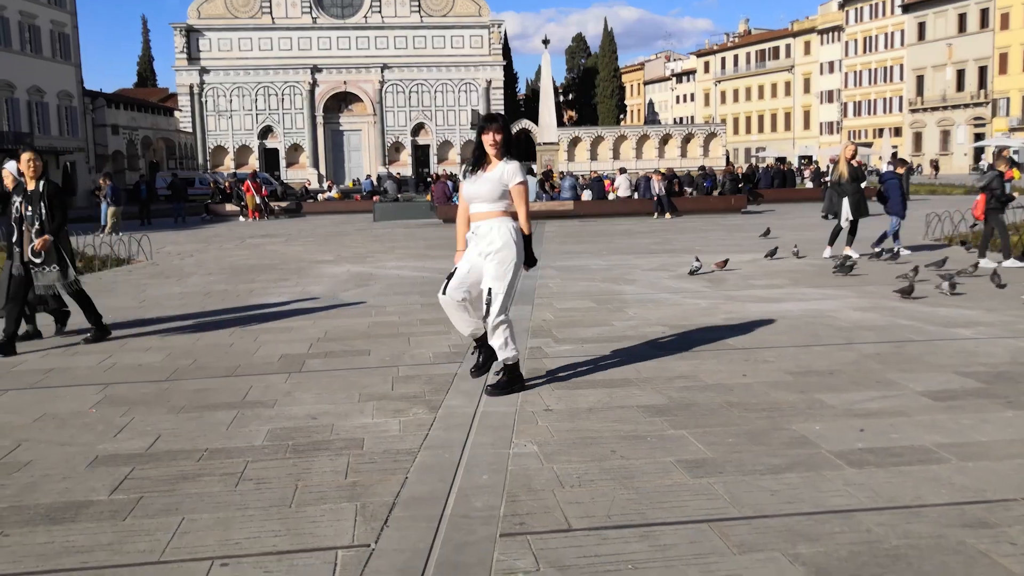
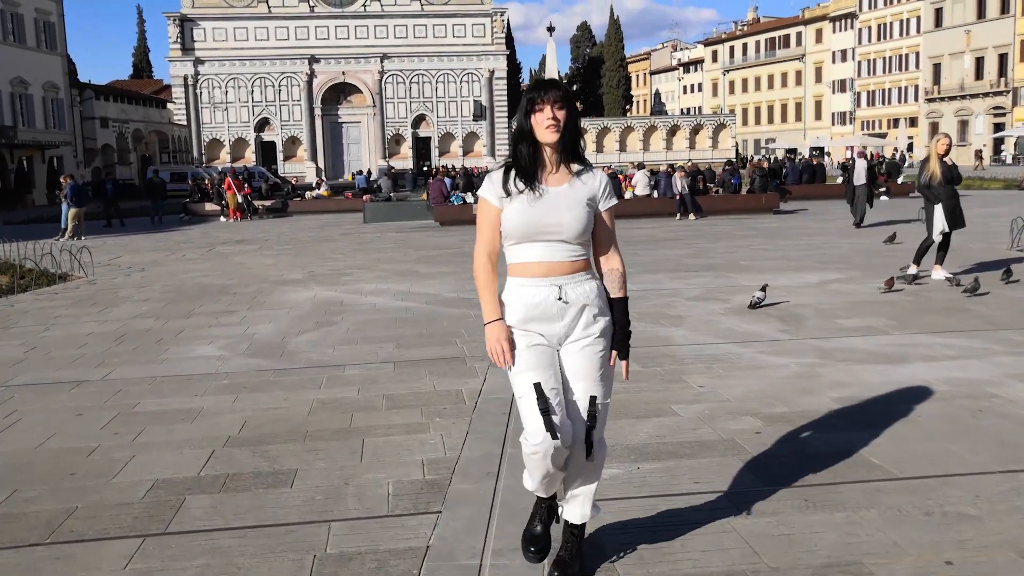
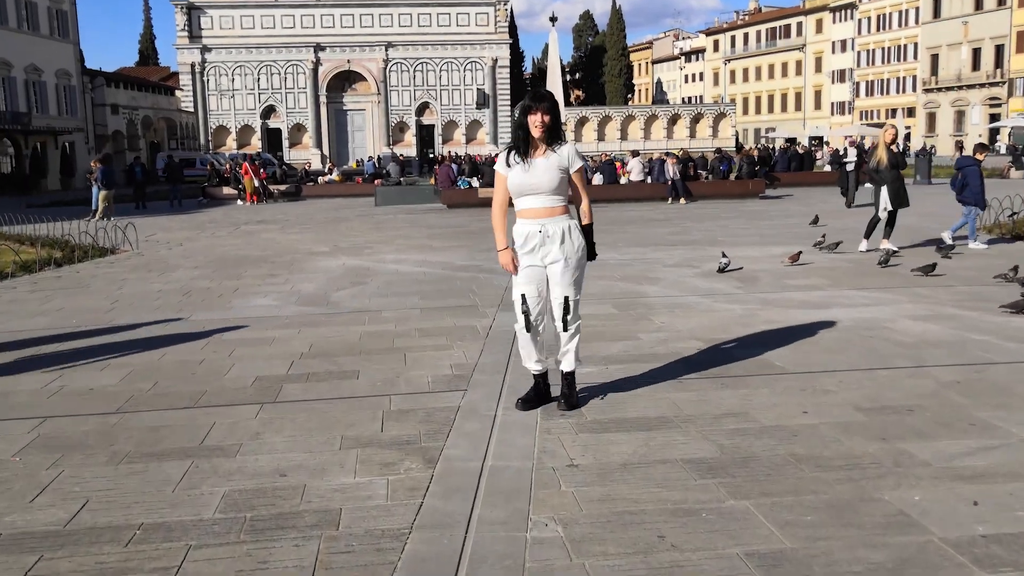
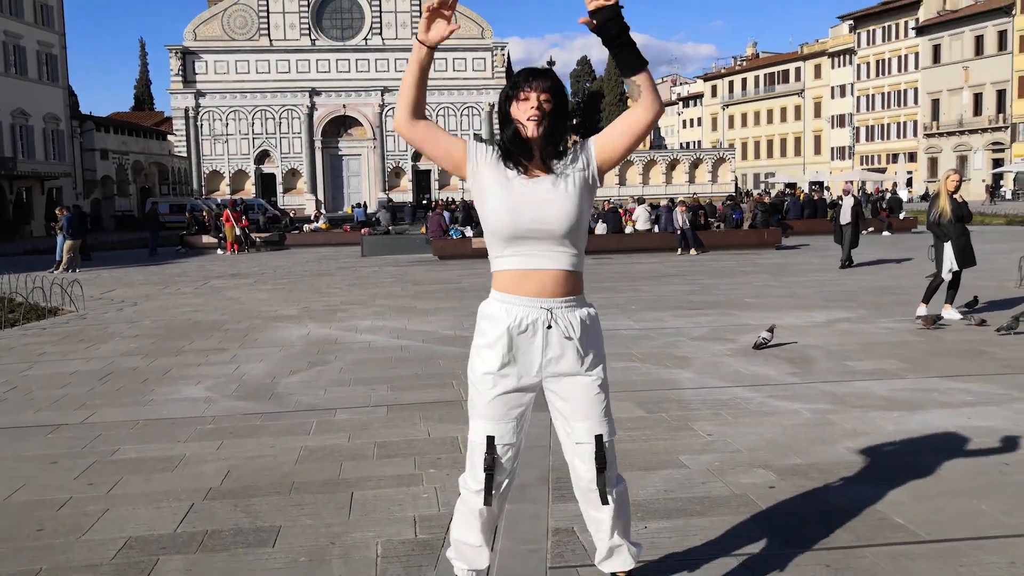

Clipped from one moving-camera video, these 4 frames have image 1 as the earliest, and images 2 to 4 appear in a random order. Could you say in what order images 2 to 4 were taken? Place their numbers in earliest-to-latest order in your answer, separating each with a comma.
3, 2, 4
